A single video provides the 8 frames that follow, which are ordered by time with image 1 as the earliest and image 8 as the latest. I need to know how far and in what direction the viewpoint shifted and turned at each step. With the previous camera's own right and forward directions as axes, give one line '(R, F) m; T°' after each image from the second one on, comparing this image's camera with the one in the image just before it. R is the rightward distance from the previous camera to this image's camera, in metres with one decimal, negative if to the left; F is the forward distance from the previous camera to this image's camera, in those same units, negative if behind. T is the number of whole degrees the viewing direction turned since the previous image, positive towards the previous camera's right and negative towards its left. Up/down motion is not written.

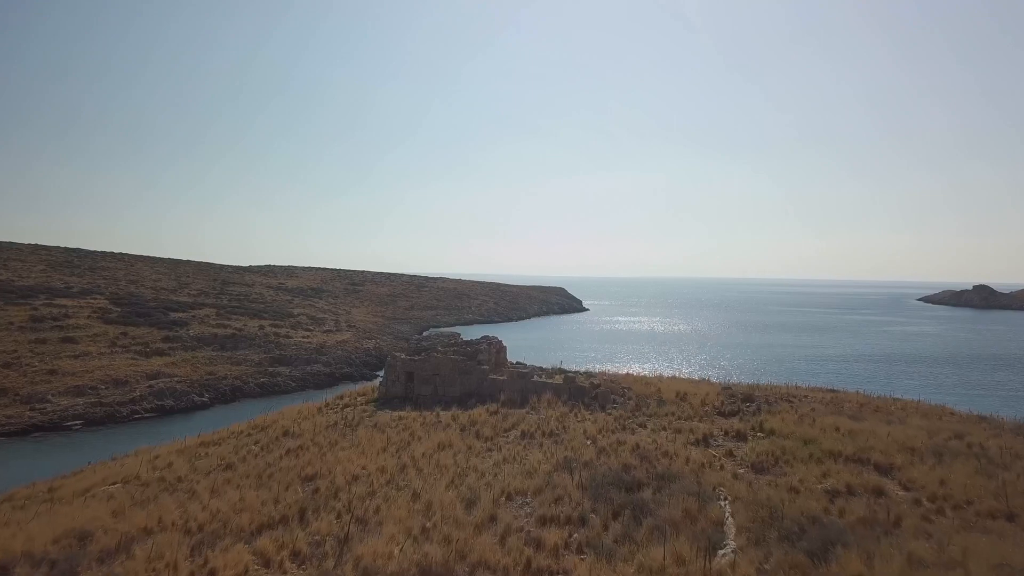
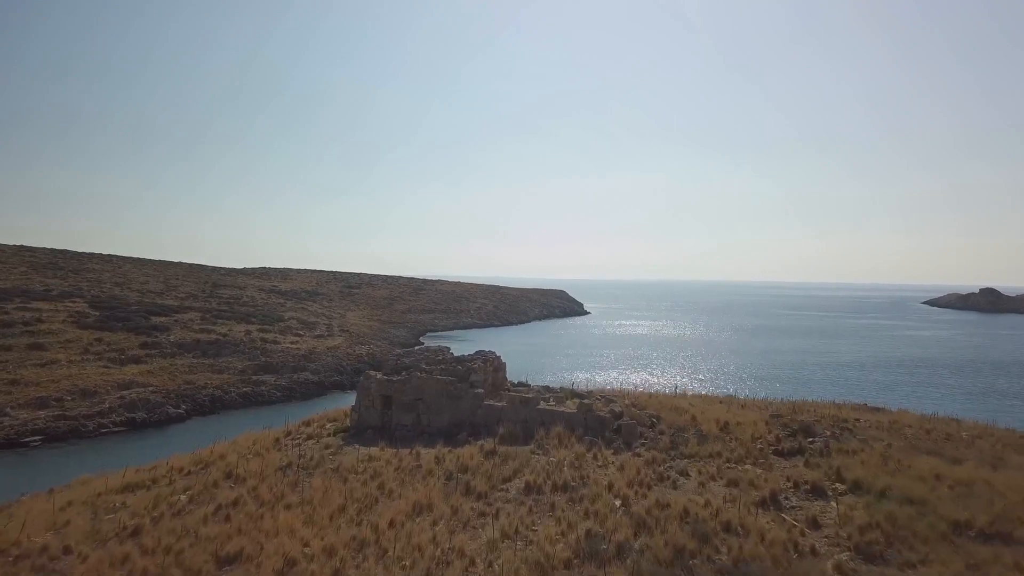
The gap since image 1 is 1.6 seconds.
(0.0, +2.1) m; 0°
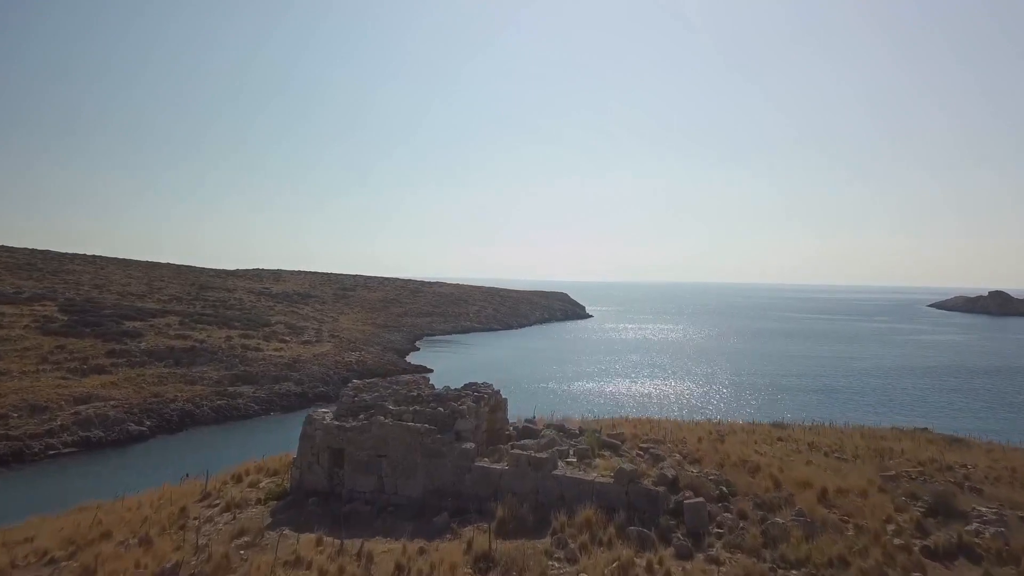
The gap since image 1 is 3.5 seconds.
(0.0, +2.7) m; 0°
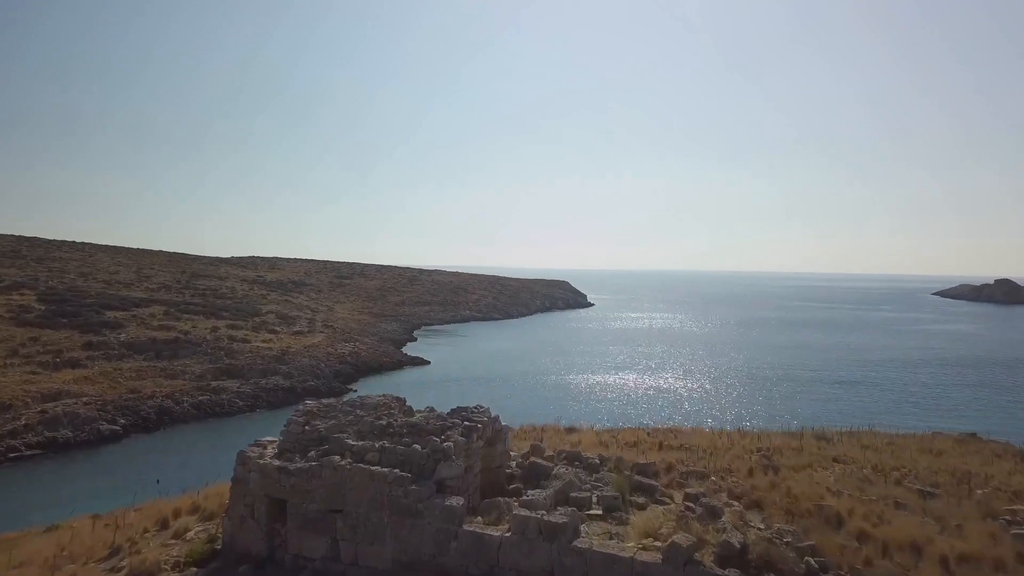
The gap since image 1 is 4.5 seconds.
(0.0, +1.8) m; 0°
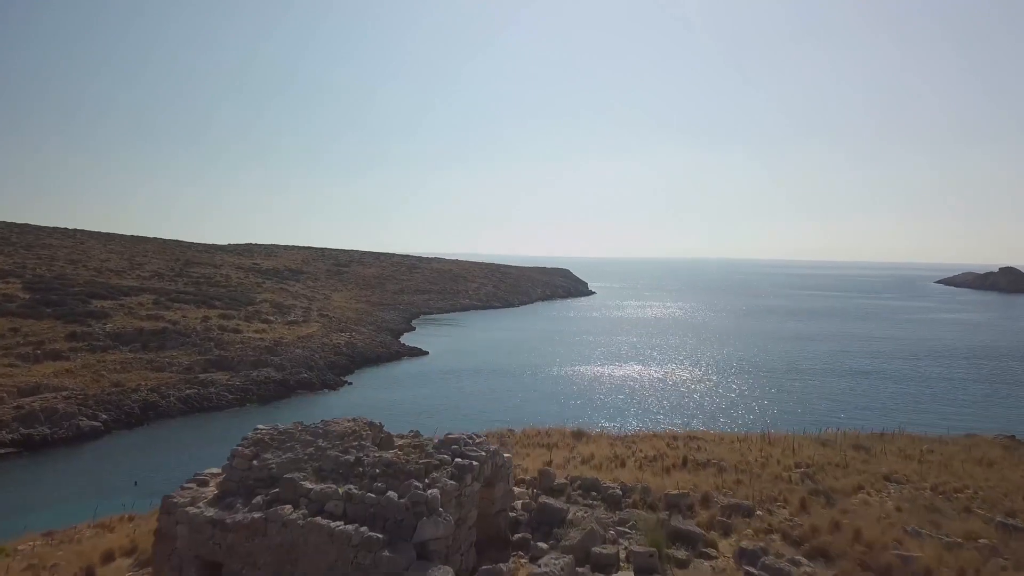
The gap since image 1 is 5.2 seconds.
(0.0, +1.2) m; 0°
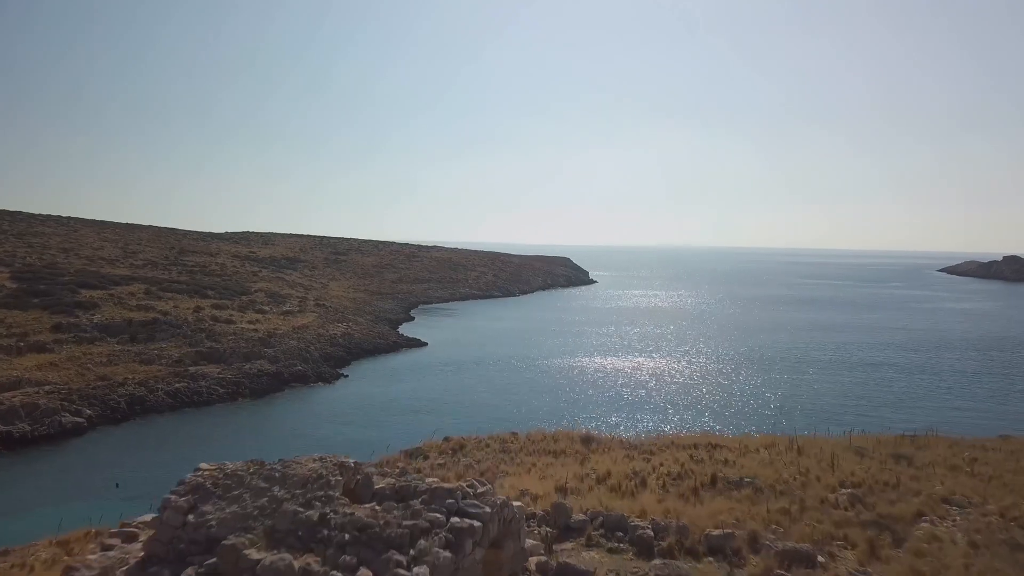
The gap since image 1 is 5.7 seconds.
(-0.1, +1.0) m; 0°
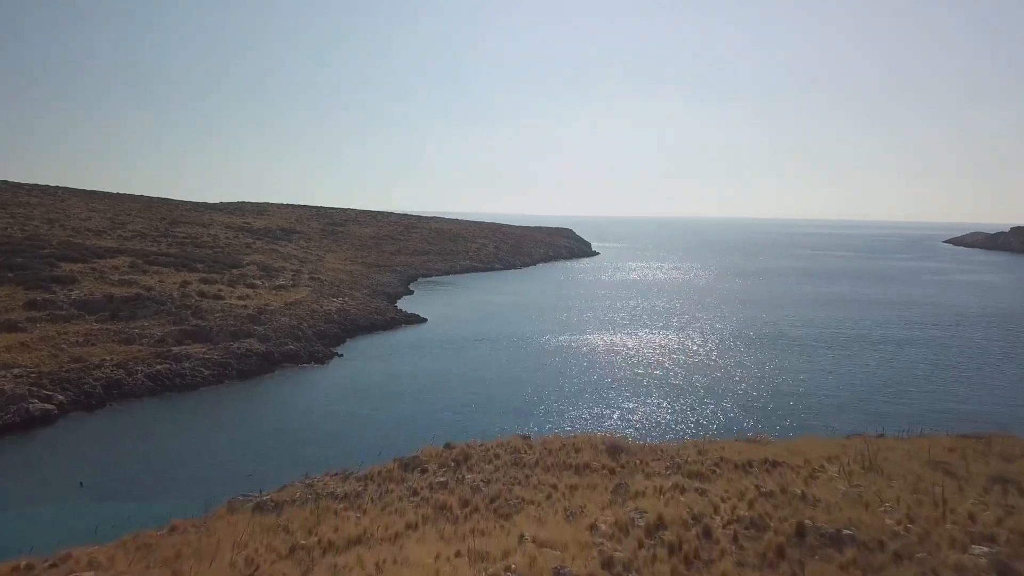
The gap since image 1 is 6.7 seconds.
(-0.2, +1.8) m; 0°
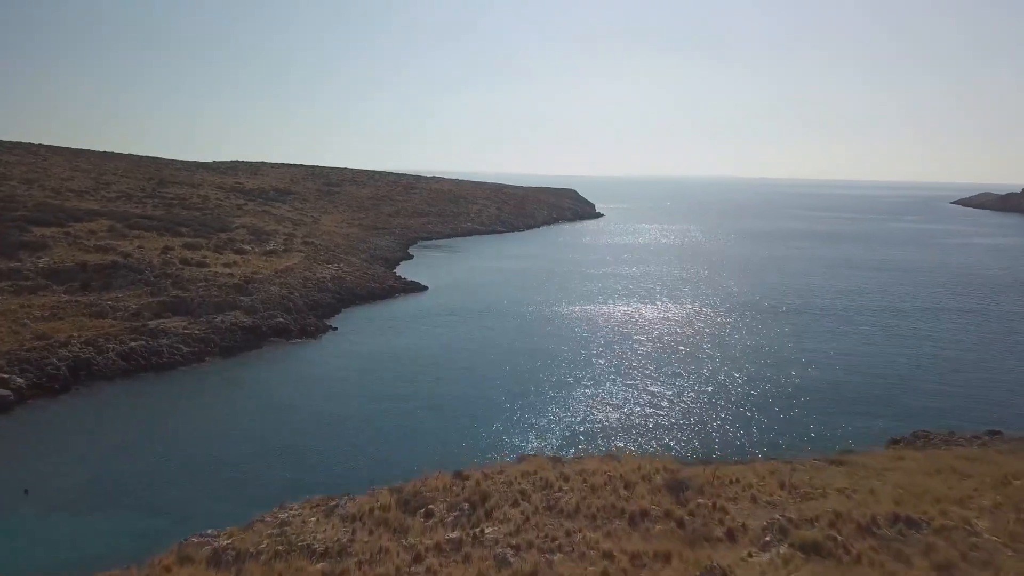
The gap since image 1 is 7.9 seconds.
(-0.4, +2.3) m; 0°
